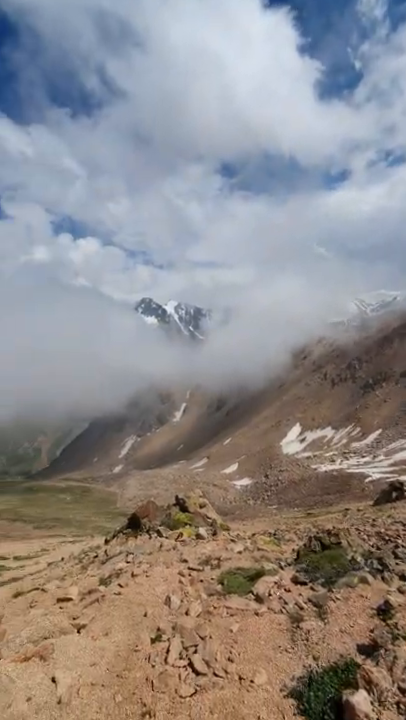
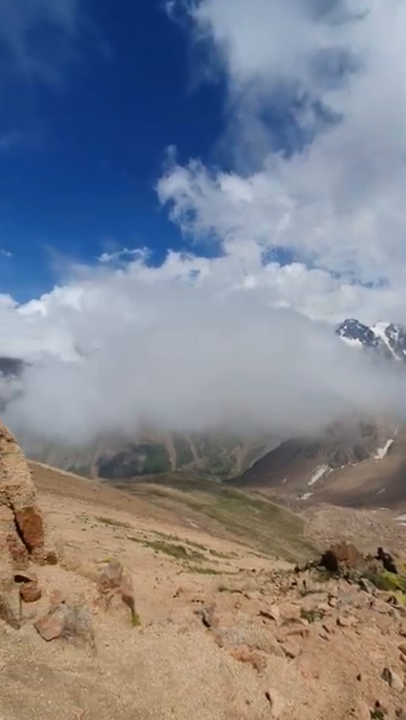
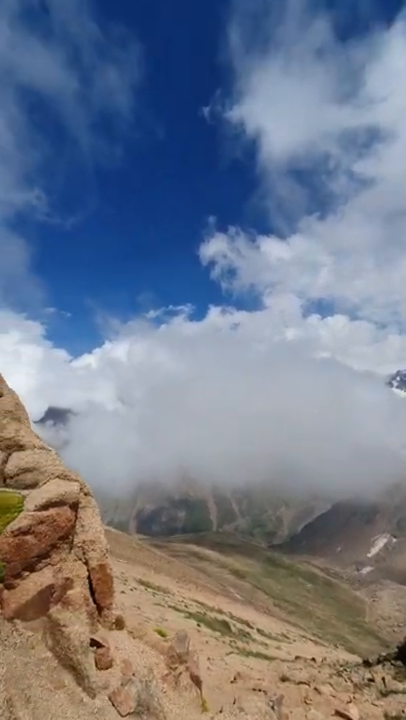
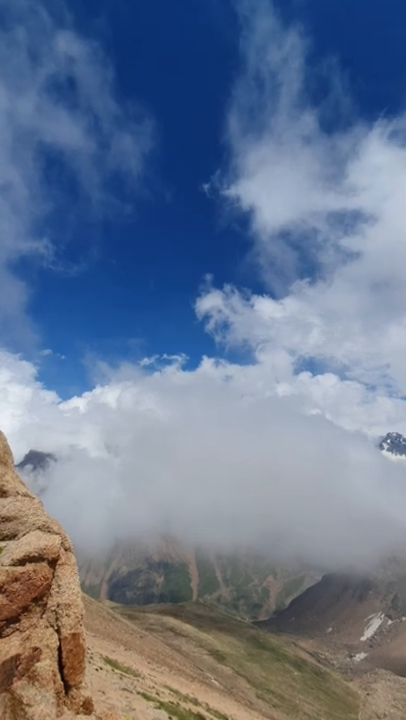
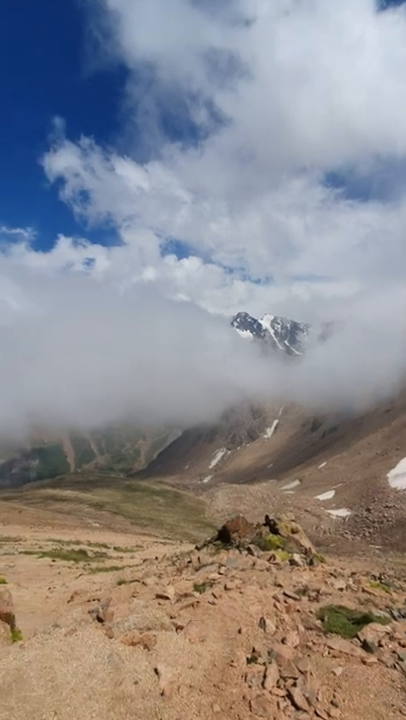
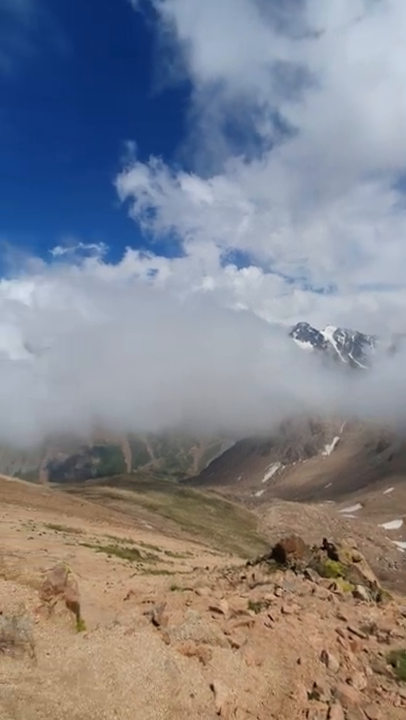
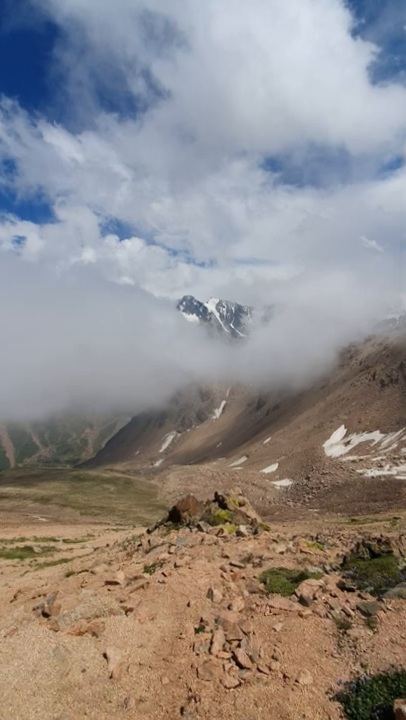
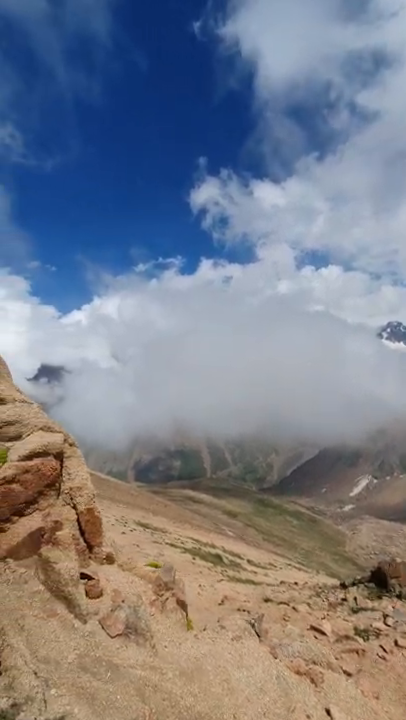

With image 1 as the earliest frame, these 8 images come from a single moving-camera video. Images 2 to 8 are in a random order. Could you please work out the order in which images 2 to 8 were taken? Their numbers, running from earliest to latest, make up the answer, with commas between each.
7, 5, 6, 2, 8, 3, 4
